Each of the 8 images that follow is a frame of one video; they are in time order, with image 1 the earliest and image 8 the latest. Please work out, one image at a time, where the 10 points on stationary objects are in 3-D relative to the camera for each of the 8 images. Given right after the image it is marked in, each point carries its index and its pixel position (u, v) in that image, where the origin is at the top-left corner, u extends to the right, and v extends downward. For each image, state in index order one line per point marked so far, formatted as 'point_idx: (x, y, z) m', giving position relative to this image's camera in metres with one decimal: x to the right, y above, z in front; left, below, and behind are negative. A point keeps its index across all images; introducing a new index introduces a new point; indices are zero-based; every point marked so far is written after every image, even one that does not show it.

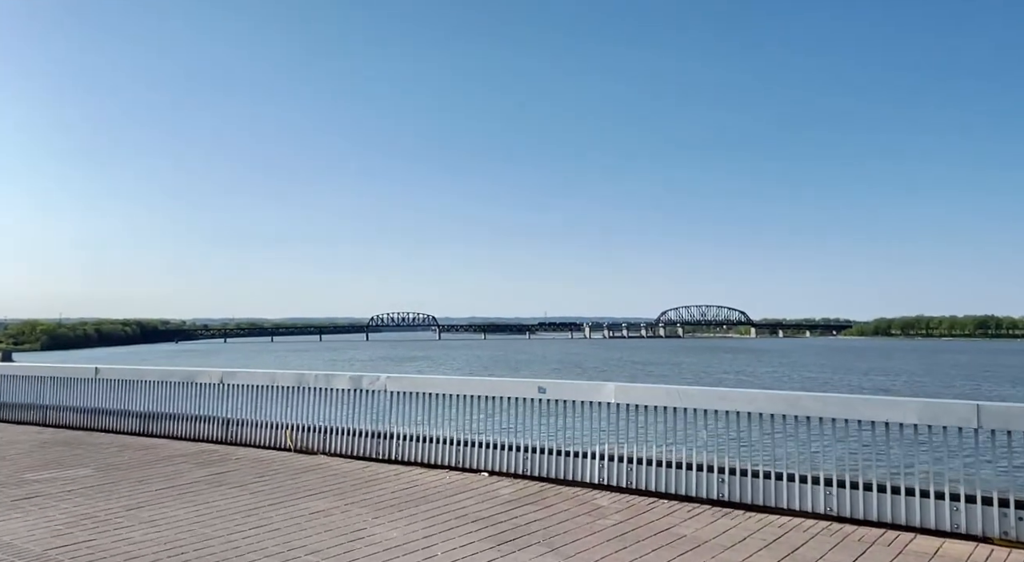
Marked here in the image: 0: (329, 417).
0: (-1.7, -1.2, +7.5) m
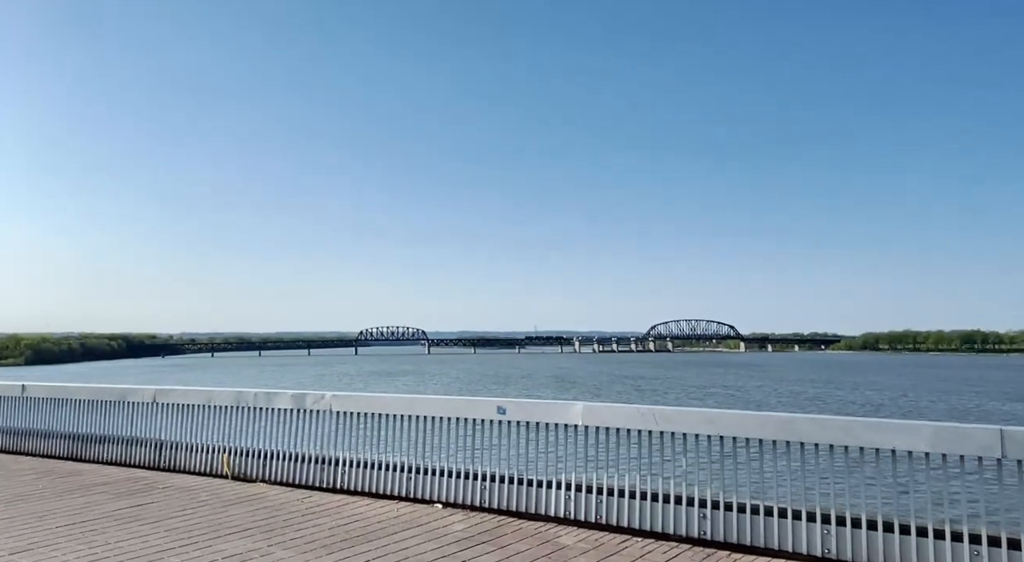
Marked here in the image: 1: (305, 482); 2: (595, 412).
0: (-2.0, -1.3, +6.8) m
1: (-1.7, -1.6, +6.5) m
2: (+0.6, -0.9, +5.5) m
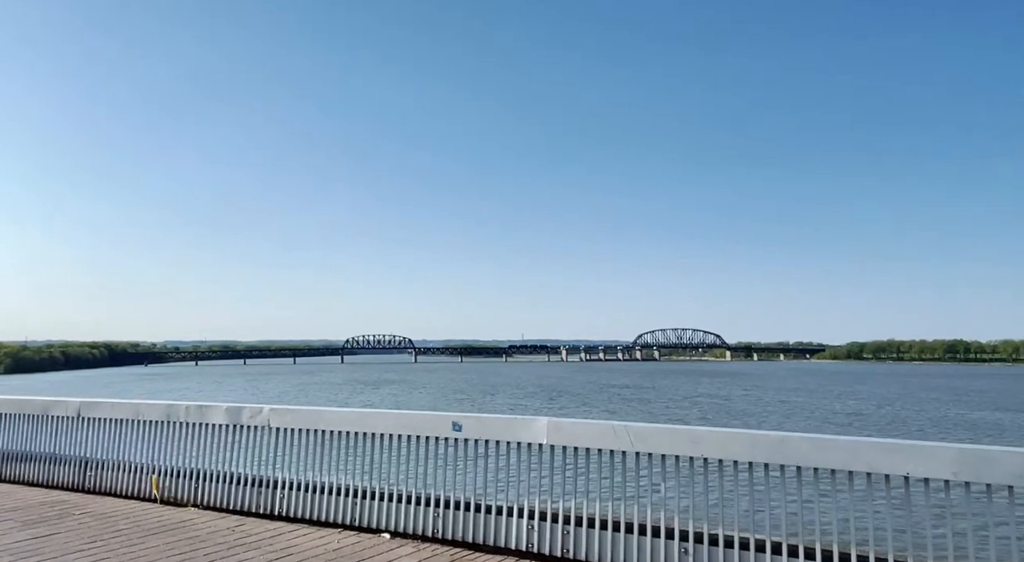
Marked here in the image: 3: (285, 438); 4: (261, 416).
0: (-2.3, -1.3, +6.1) m
1: (-1.9, -1.6, +5.8) m
2: (+0.3, -0.9, +4.8) m
3: (-1.6, -1.1, +5.8) m
4: (-1.8, -1.0, +5.8) m
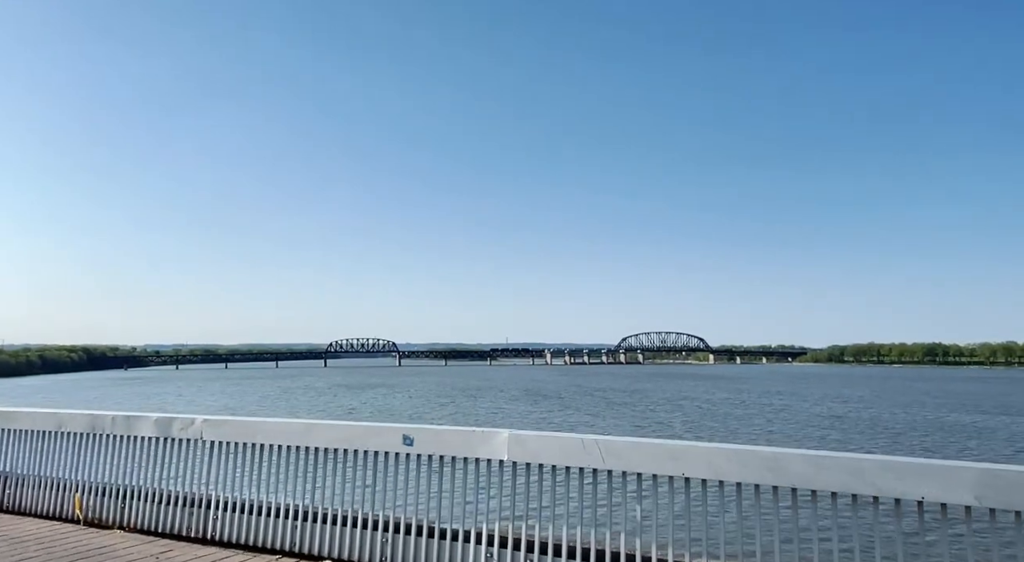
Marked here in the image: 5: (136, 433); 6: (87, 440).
0: (-2.6, -1.3, +5.4) m
1: (-2.2, -1.6, +5.2) m
2: (+0.1, -0.8, +4.3) m
3: (-1.8, -1.1, +5.2) m
4: (-2.0, -0.9, +5.2) m
5: (-2.5, -1.0, +5.4) m
6: (-2.9, -1.1, +5.6) m
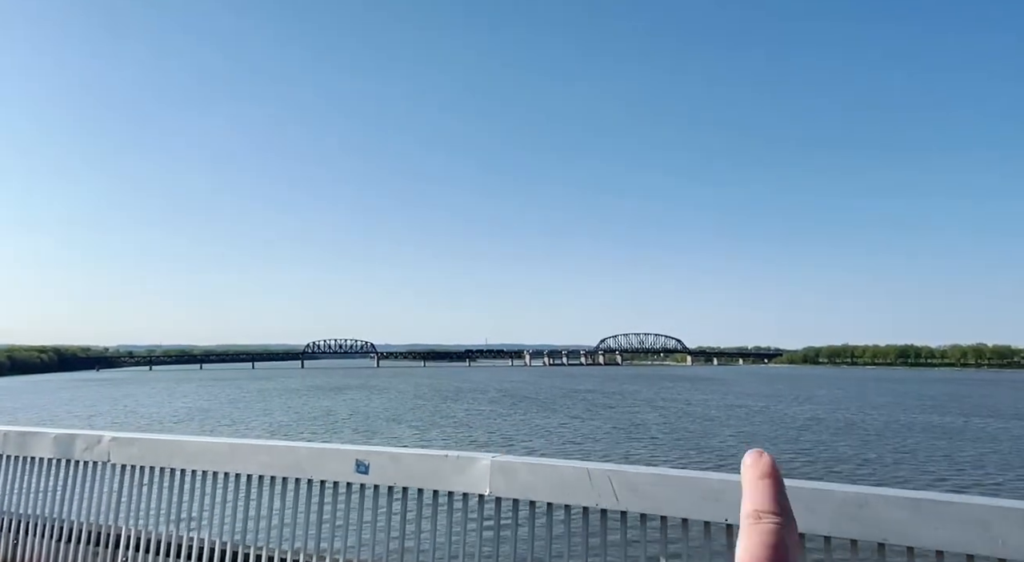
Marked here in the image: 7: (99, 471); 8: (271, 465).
0: (-2.7, -1.2, +4.4) m
1: (-2.3, -1.5, +4.2) m
2: (0.0, -0.8, +3.3) m
3: (-1.9, -1.0, +4.2) m
4: (-2.1, -0.9, +4.2) m
5: (-2.6, -0.9, +4.4) m
6: (-3.0, -1.0, +4.6) m
7: (-2.1, -1.0, +4.2) m
8: (-1.1, -0.8, +3.8) m
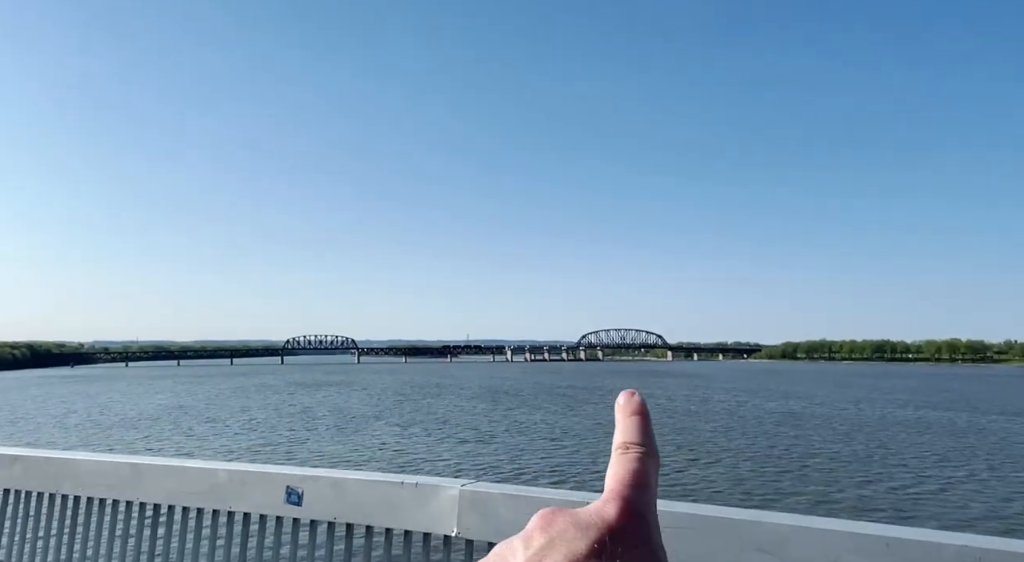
0: (-2.8, -1.1, +3.6) m
1: (-2.4, -1.4, +3.4) m
2: (-0.1, -0.7, +2.5) m
3: (-2.0, -0.9, +3.4) m
4: (-2.2, -0.8, +3.4) m
5: (-2.7, -0.8, +3.6) m
6: (-3.1, -0.9, +3.8) m
7: (-2.2, -0.9, +3.4) m
8: (-1.2, -0.8, +3.0) m
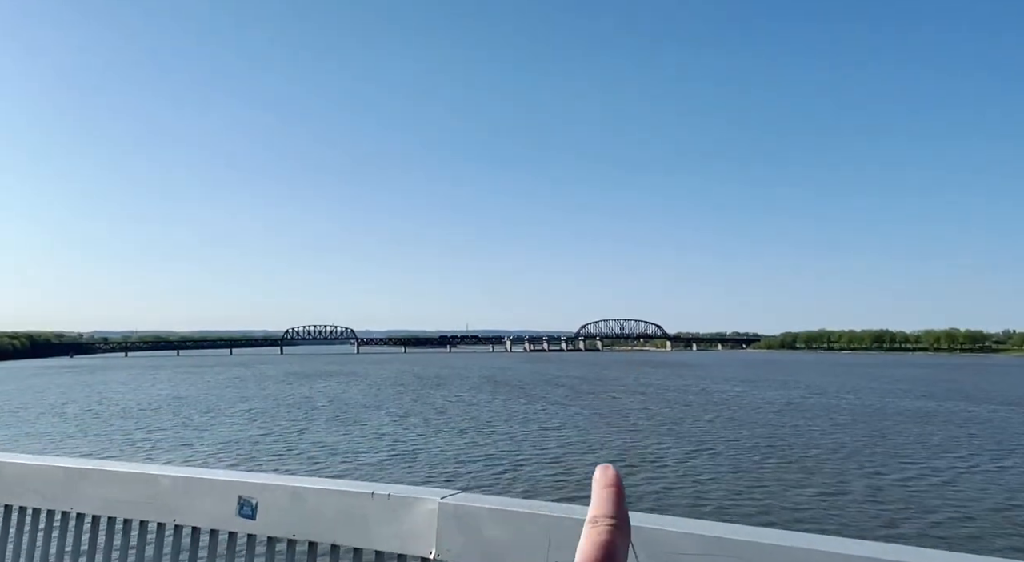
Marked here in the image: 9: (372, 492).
0: (-2.8, -1.0, +3.2) m
1: (-2.4, -1.4, +3.0) m
2: (-0.1, -0.6, +2.2) m
3: (-2.0, -0.9, +3.0) m
4: (-2.2, -0.7, +3.0) m
5: (-2.7, -0.8, +3.2) m
6: (-3.2, -0.9, +3.4) m
7: (-2.2, -0.8, +3.1) m
8: (-1.2, -0.7, +2.6) m
9: (-0.4, -0.6, +2.3) m
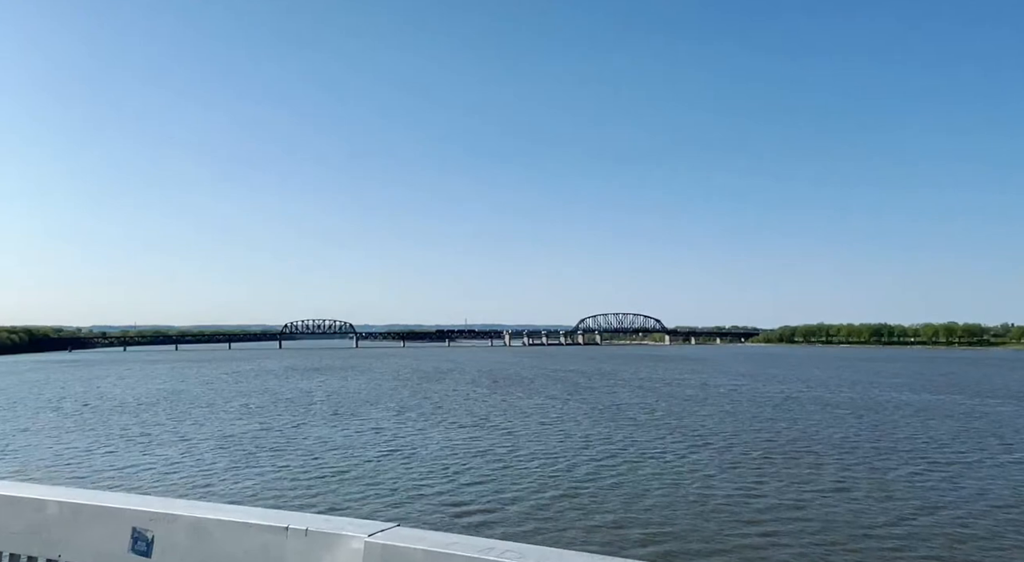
0: (-2.7, -1.1, +3.0) m
1: (-2.3, -1.4, +2.8) m
2: (0.0, -0.6, +2.0) m
3: (-2.0, -0.9, +2.8) m
4: (-2.2, -0.7, +2.8) m
5: (-2.7, -0.8, +3.0) m
6: (-3.1, -0.9, +3.2) m
7: (-2.2, -0.8, +2.8) m
8: (-1.1, -0.7, +2.4) m
9: (-0.3, -0.6, +2.0) m
